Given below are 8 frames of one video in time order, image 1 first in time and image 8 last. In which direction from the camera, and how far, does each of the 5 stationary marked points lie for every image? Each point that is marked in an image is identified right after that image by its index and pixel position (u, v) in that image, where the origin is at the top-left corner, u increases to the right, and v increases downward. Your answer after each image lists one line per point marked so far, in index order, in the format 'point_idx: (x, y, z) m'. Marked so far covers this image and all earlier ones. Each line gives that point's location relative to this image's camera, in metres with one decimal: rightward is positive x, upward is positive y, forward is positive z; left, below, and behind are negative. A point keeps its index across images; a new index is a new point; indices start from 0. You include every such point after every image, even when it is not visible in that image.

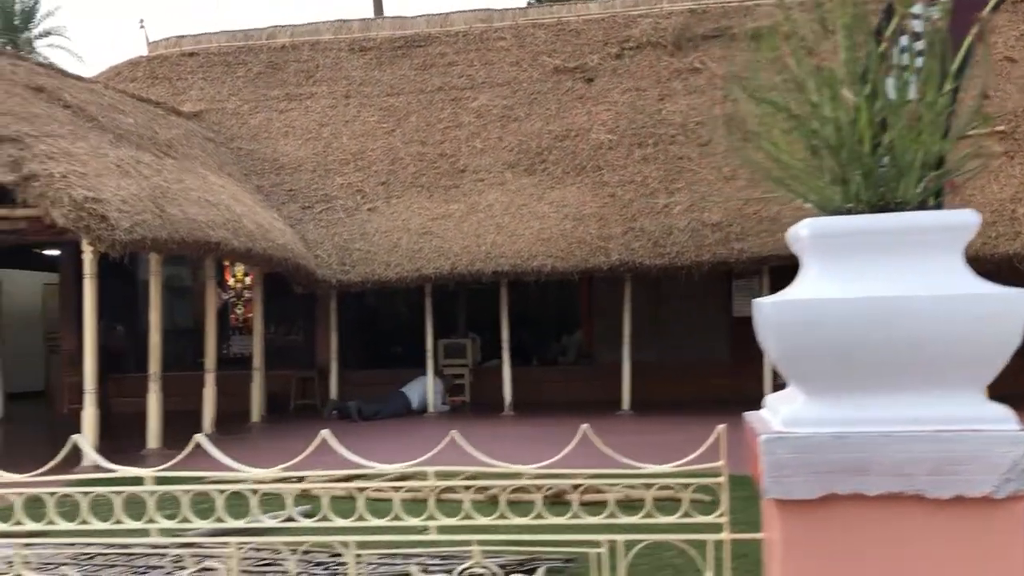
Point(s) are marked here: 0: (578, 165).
0: (+0.6, +1.2, +11.0) m
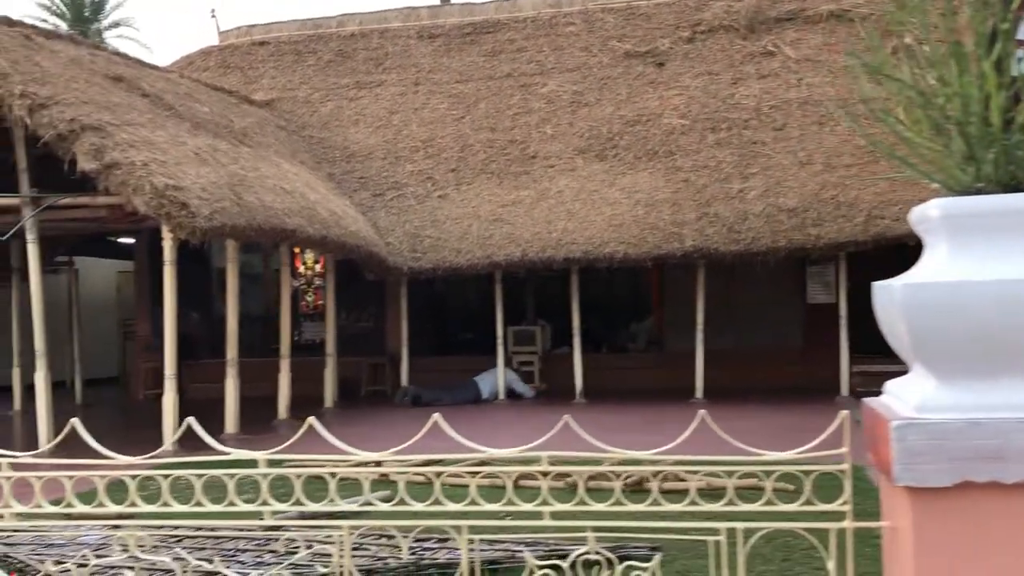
0: (+1.3, +1.3, +10.9) m
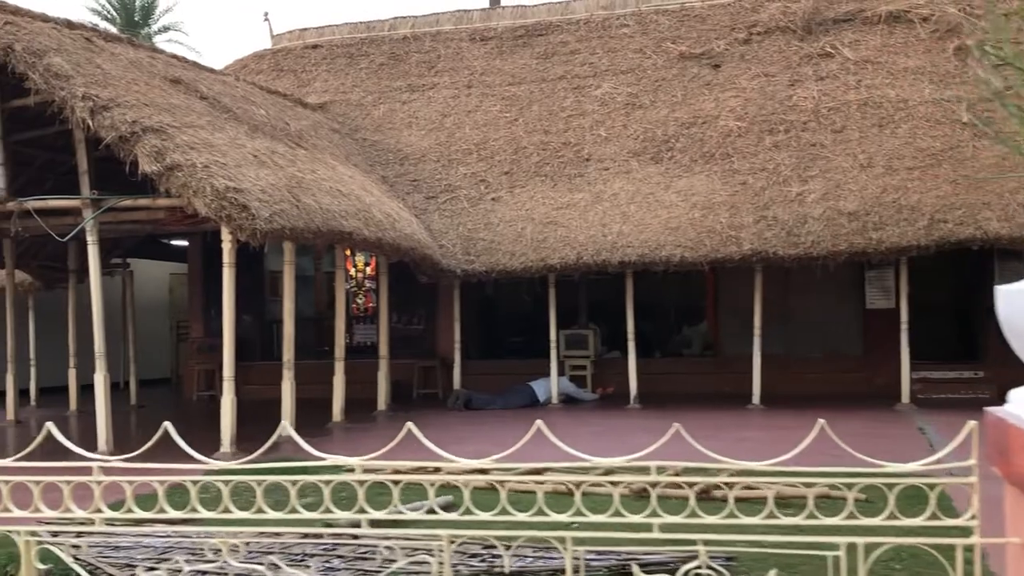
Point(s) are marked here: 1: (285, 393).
0: (+1.8, +1.3, +10.8) m
1: (-1.7, -0.8, +8.9) m
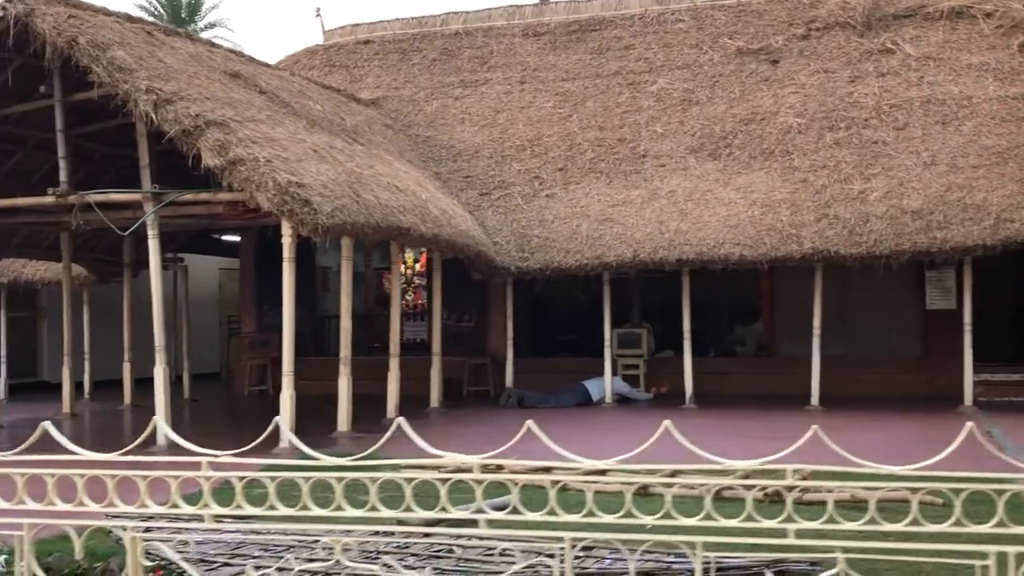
0: (+2.3, +1.3, +10.7) m
1: (-1.3, -0.8, +8.8) m
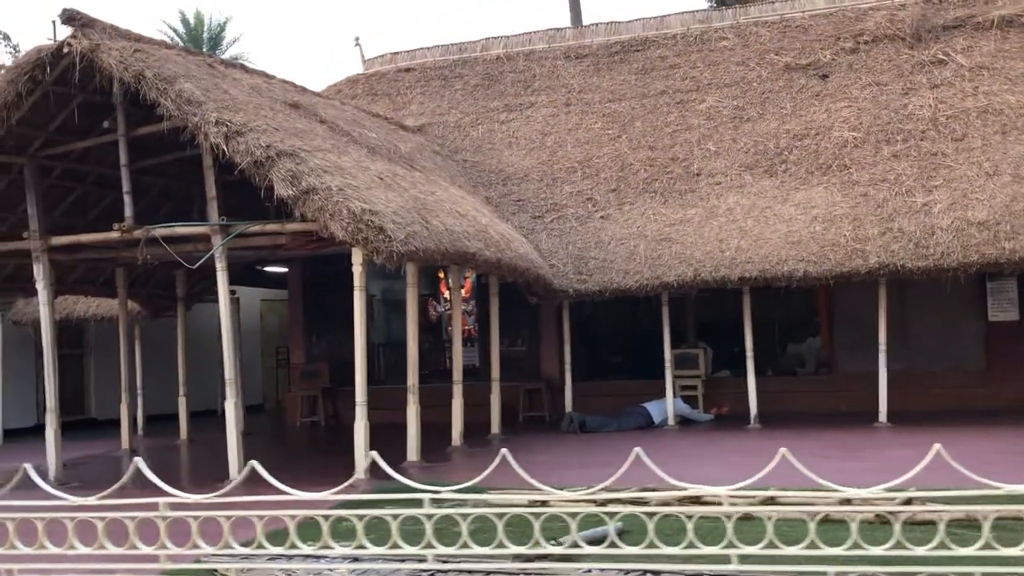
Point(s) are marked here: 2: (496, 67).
0: (+2.8, +1.1, +10.6) m
1: (-0.8, -1.0, +8.7) m
2: (-0.2, +2.5, +13.5) m
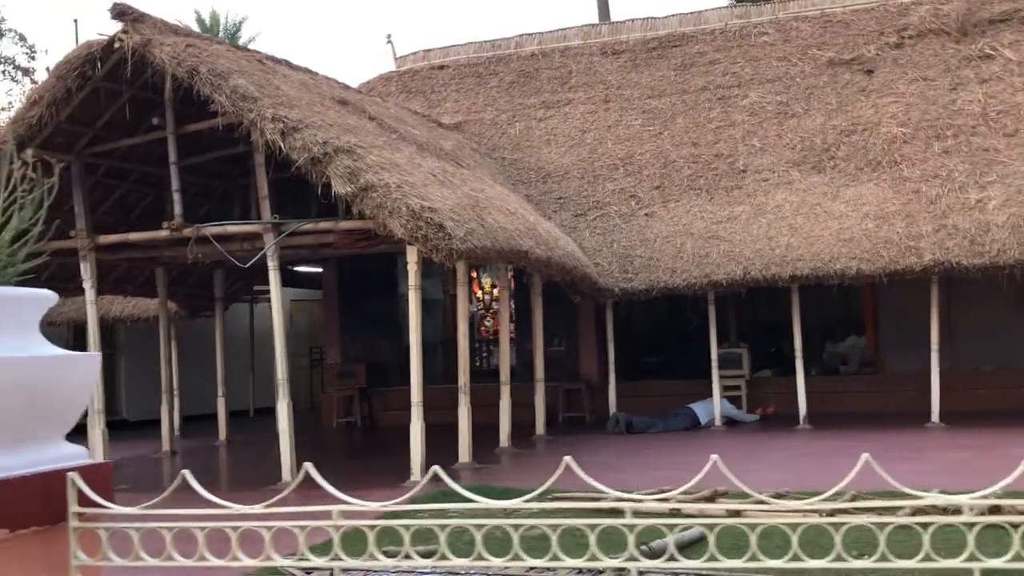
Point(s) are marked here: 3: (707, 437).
0: (+3.2, +1.1, +10.4) m
1: (-0.4, -1.0, +8.6) m
2: (+0.2, +2.6, +13.3) m
3: (+1.7, -1.3, +10.1) m
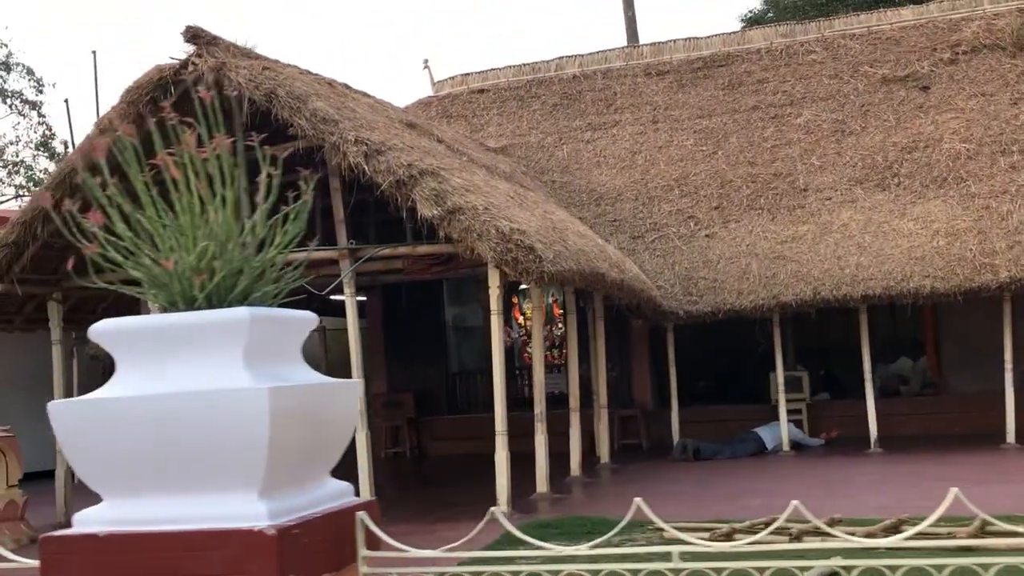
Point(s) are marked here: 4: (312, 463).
0: (+3.7, +1.0, +10.2) m
1: (+0.2, -1.1, +8.3) m
2: (+0.7, +2.3, +13.2) m
3: (+2.2, -1.5, +9.8) m
4: (-0.4, -0.3, +2.1) m
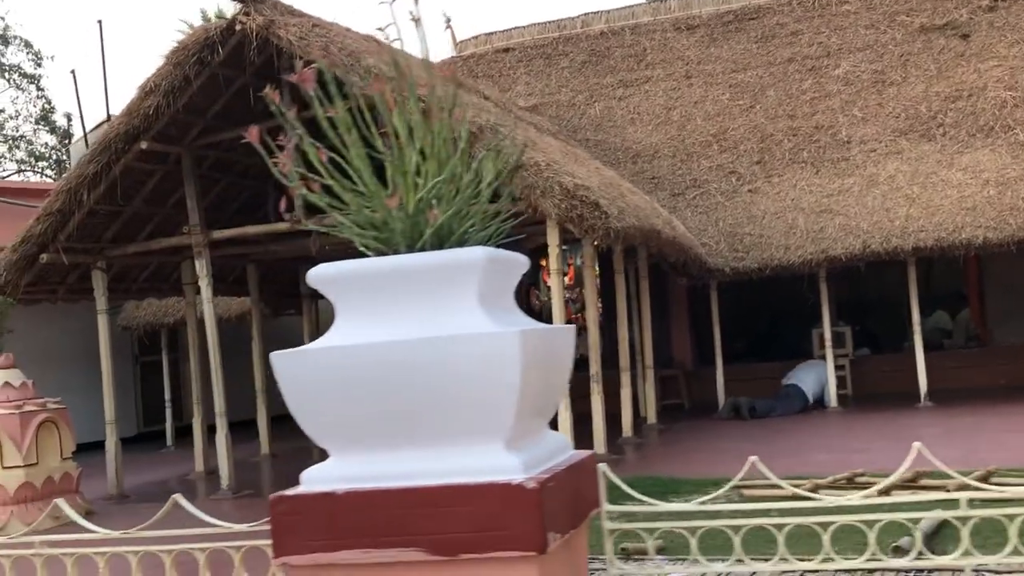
0: (+4.1, +1.4, +10.1) m
1: (+0.6, -0.8, +8.2) m
2: (+1.0, +2.7, +12.9) m
3: (+2.6, -1.1, +9.8) m
4: (0.0, -0.2, +1.9) m
